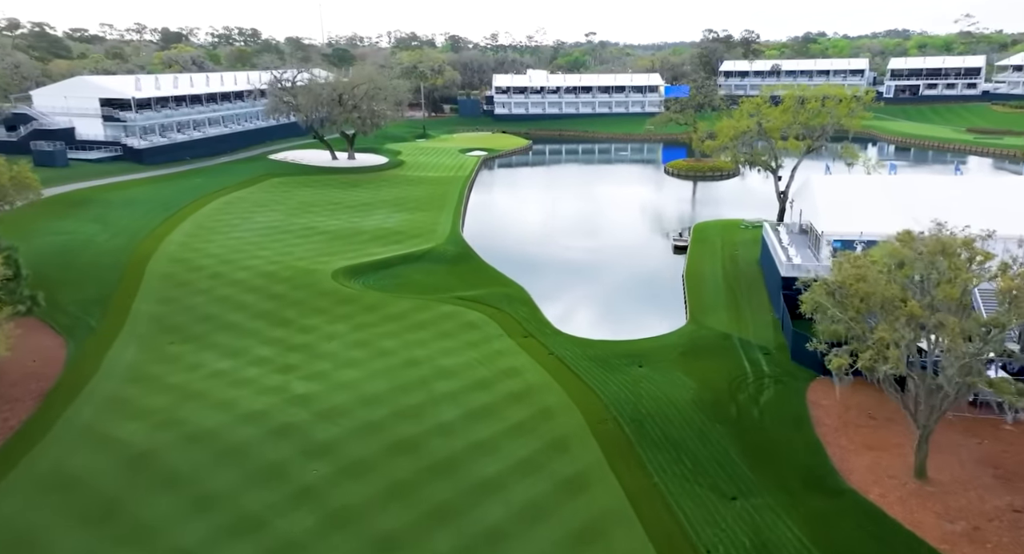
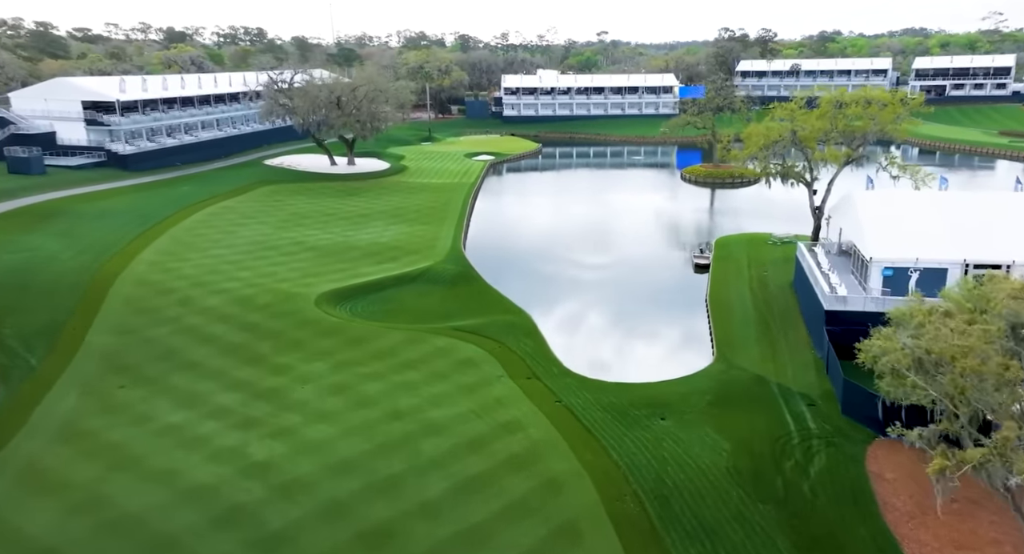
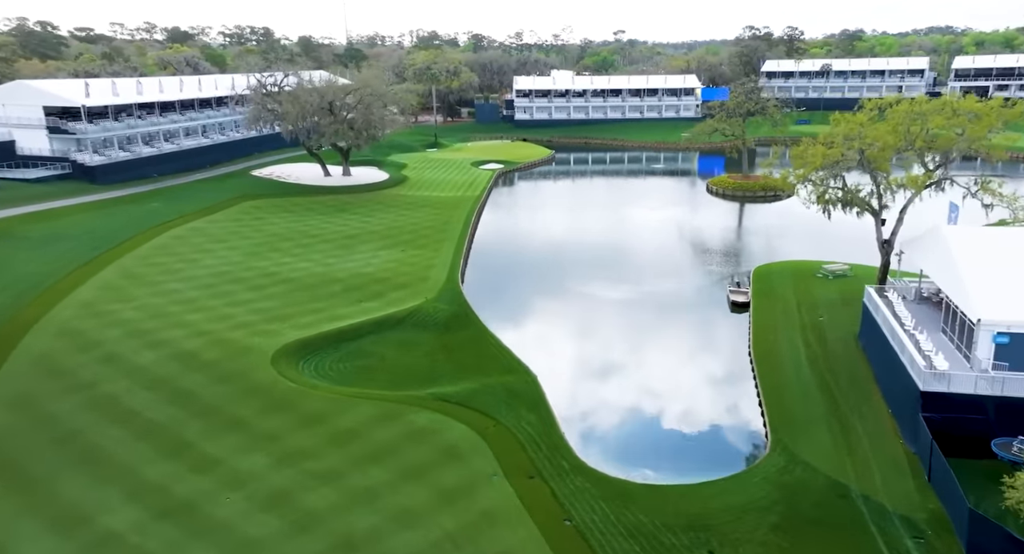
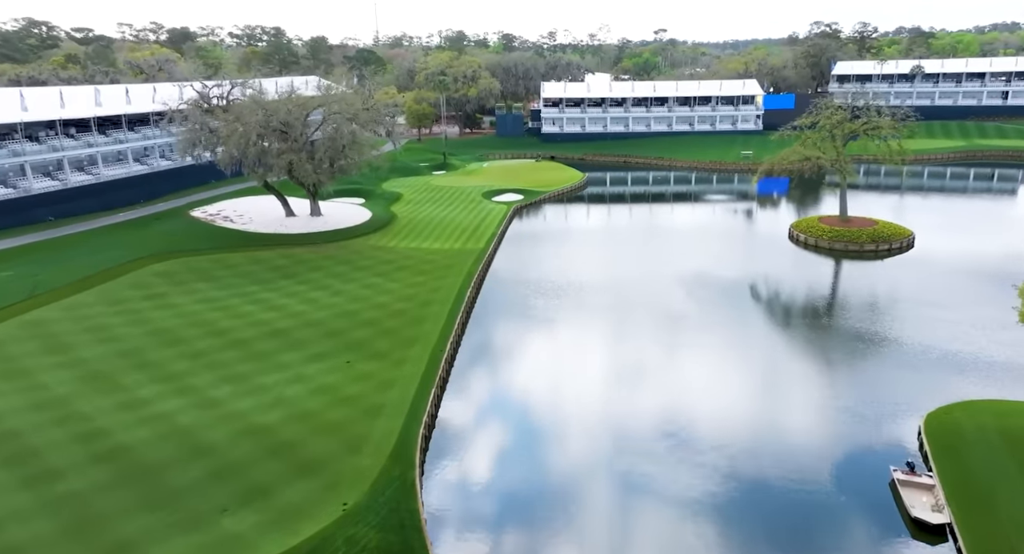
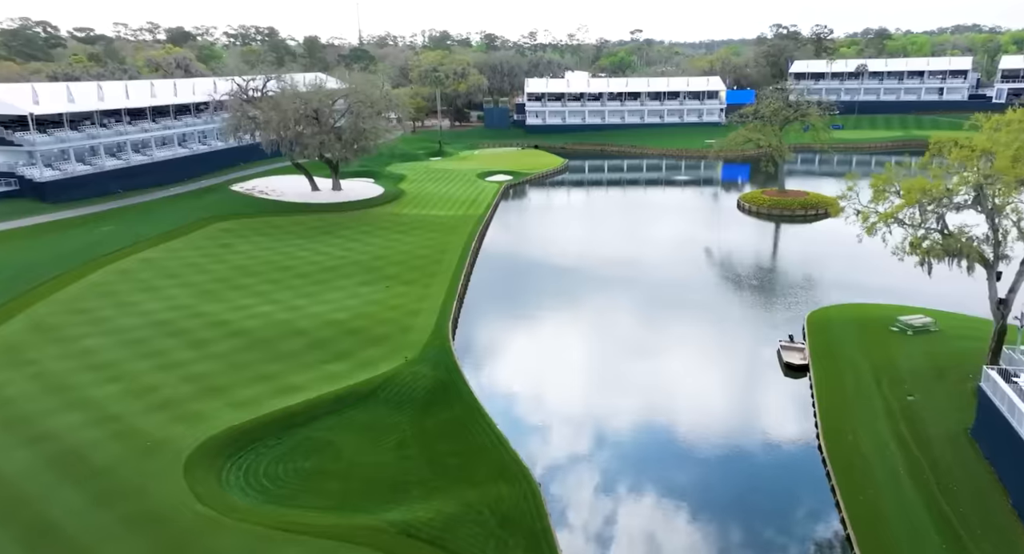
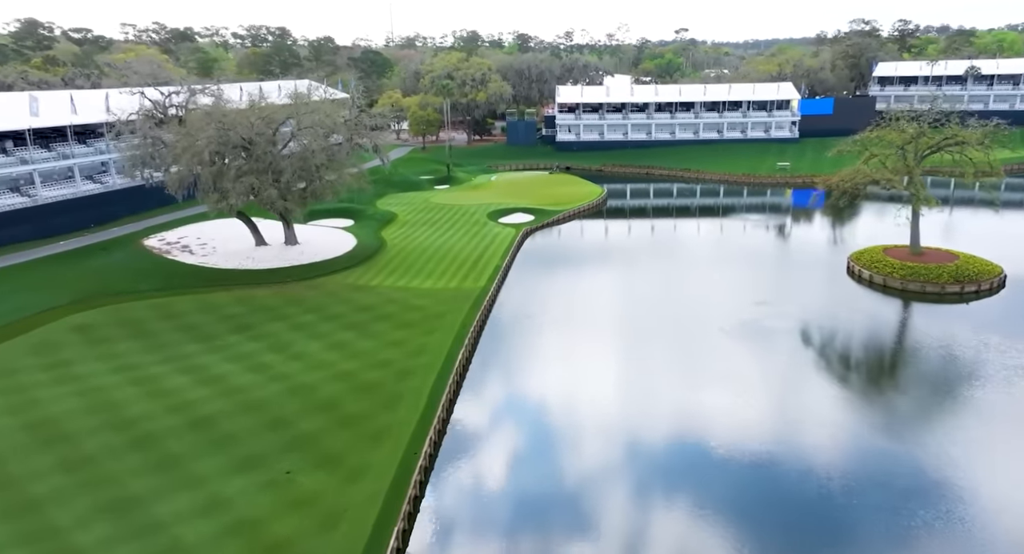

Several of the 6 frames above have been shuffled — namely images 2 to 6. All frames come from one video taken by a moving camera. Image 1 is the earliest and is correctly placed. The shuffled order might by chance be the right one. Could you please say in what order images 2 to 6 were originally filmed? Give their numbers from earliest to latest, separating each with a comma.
2, 3, 5, 4, 6
